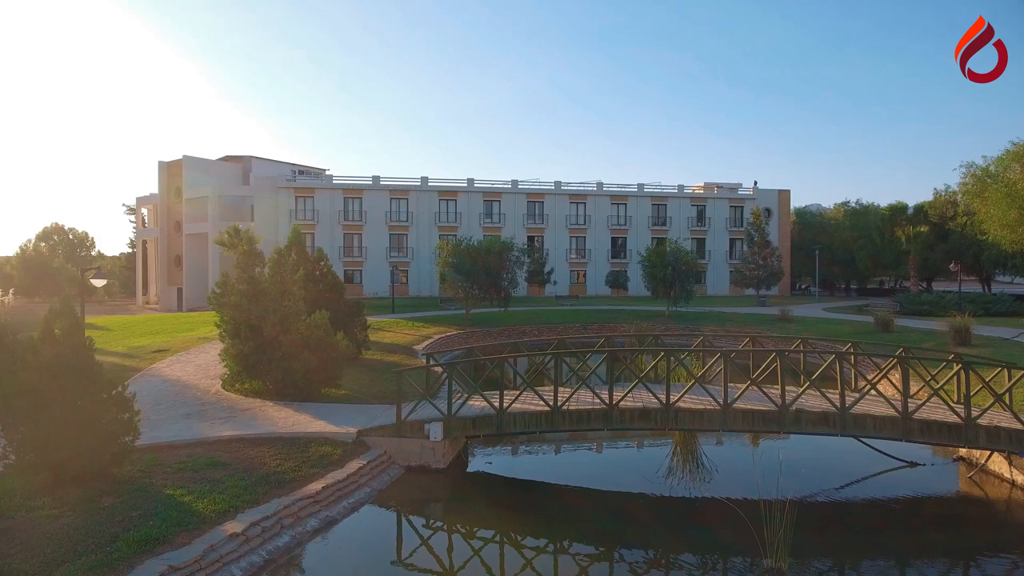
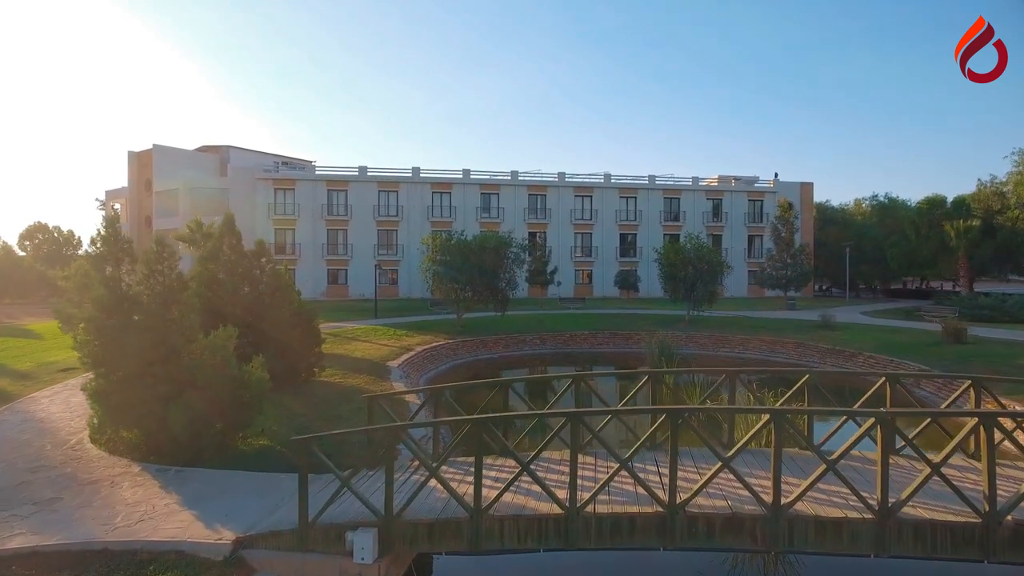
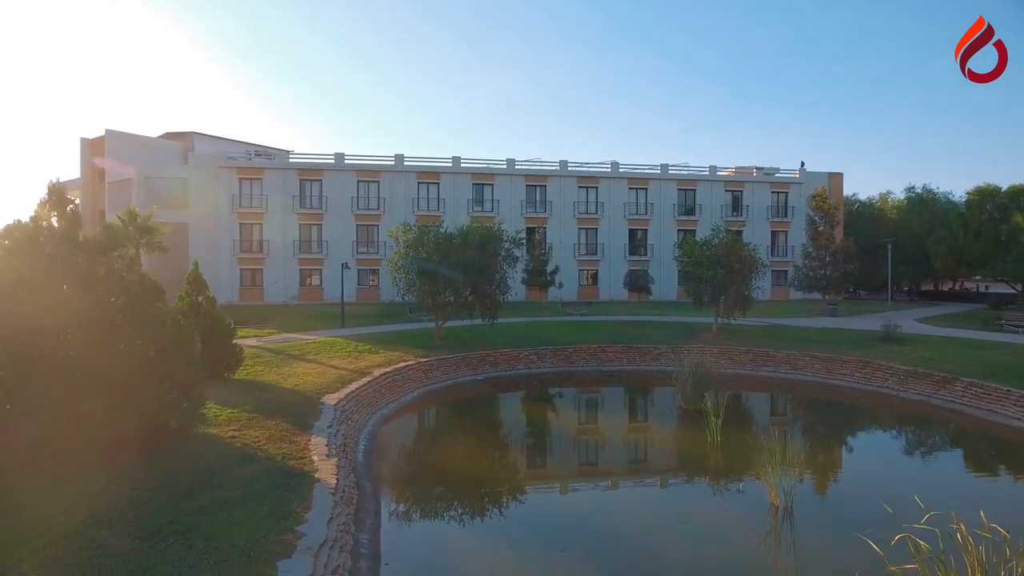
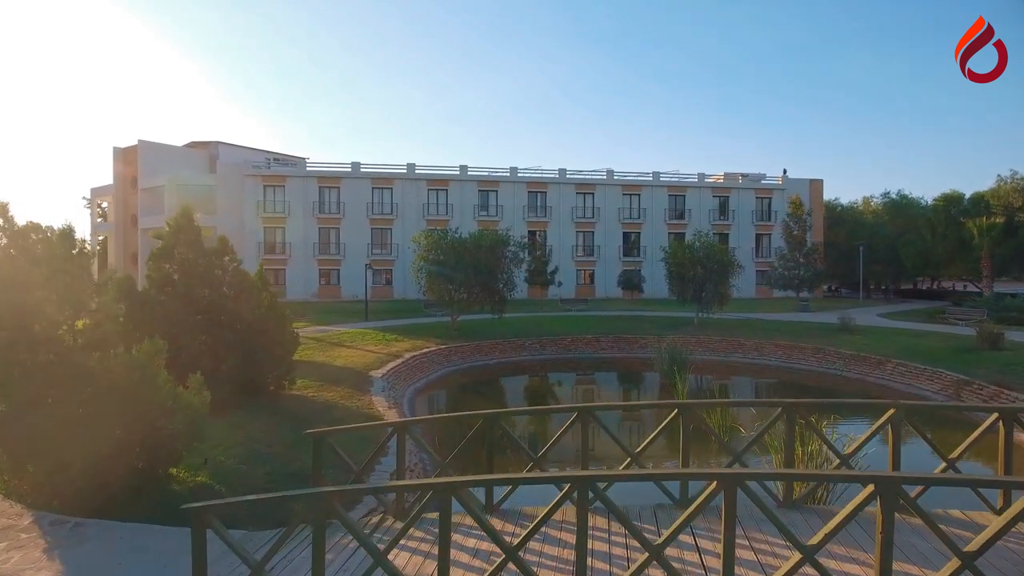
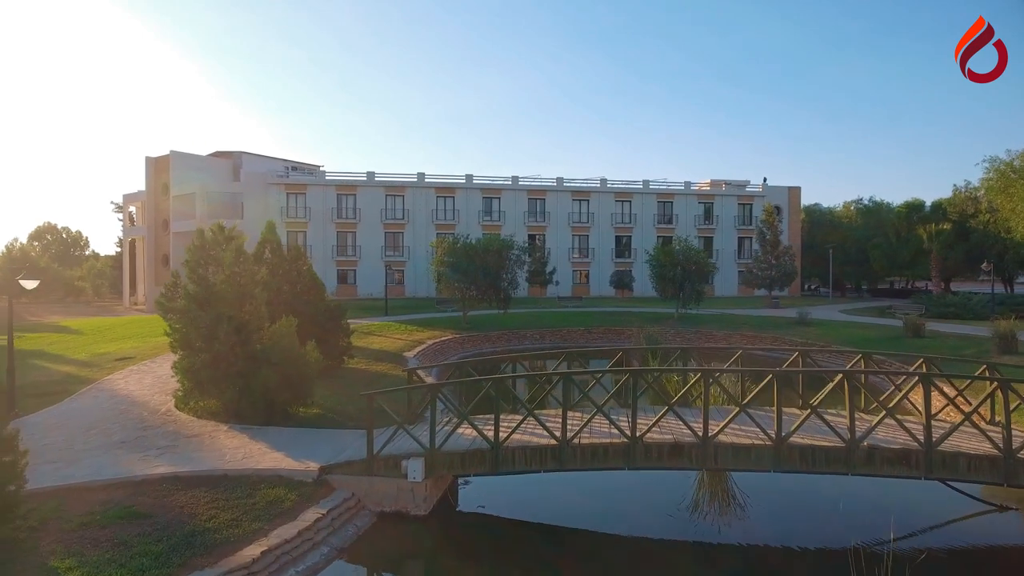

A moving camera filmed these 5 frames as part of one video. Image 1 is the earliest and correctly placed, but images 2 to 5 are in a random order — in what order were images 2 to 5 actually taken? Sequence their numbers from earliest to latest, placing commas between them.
5, 2, 4, 3
